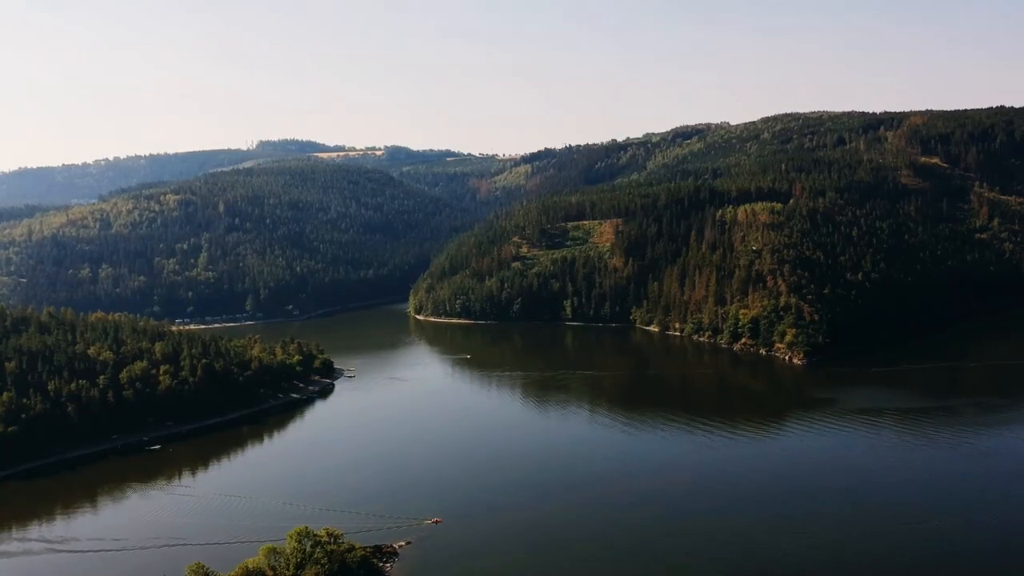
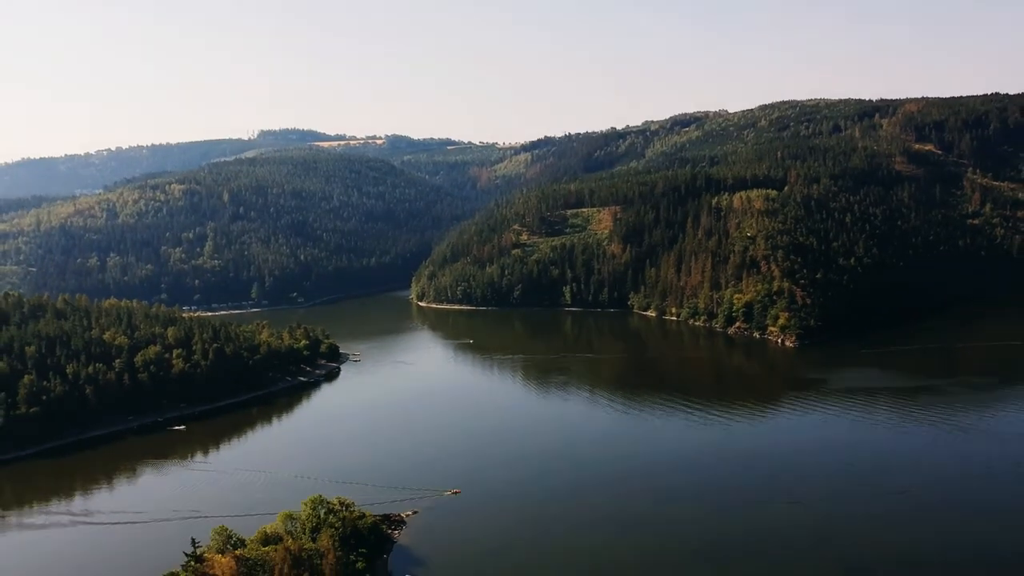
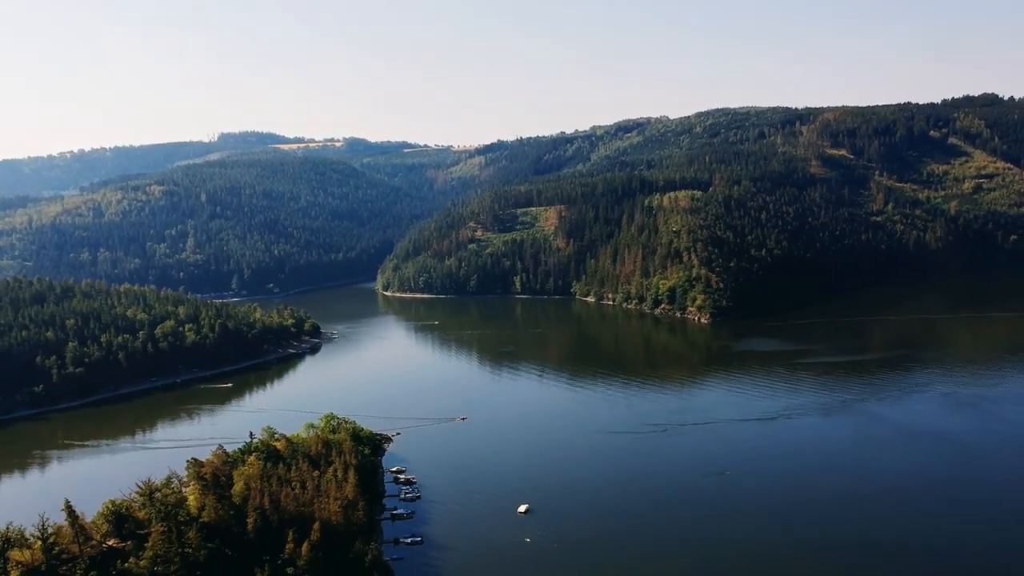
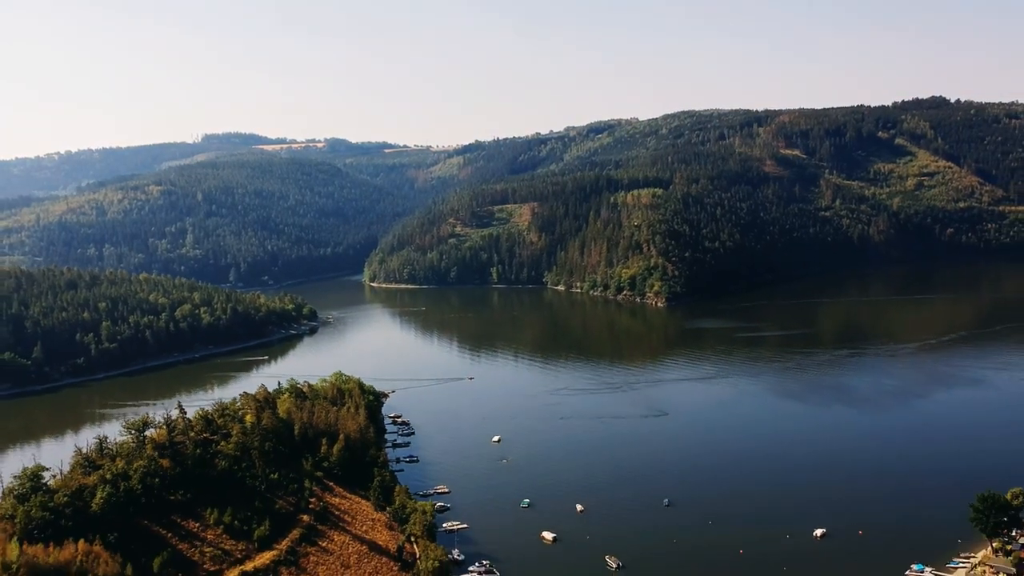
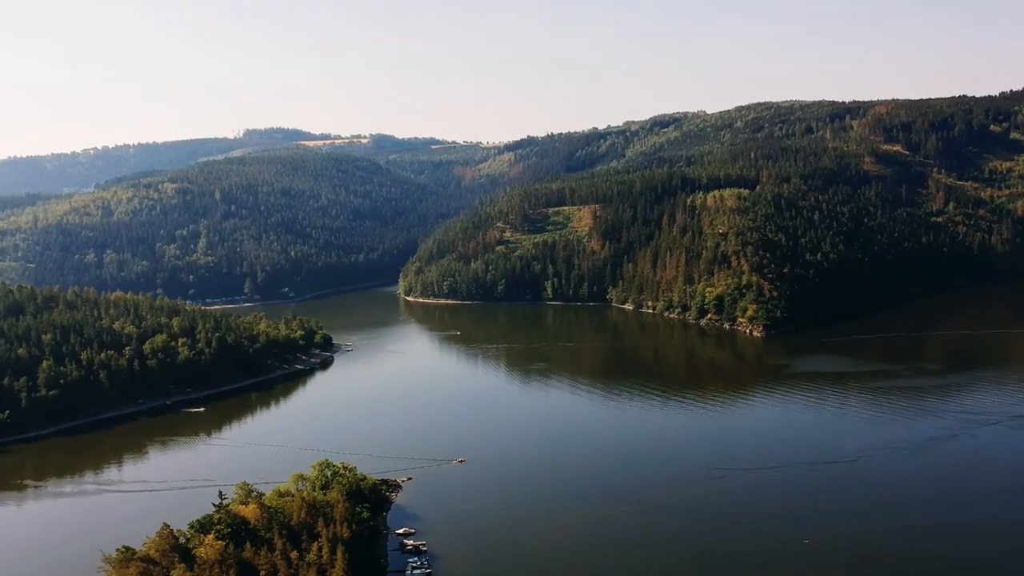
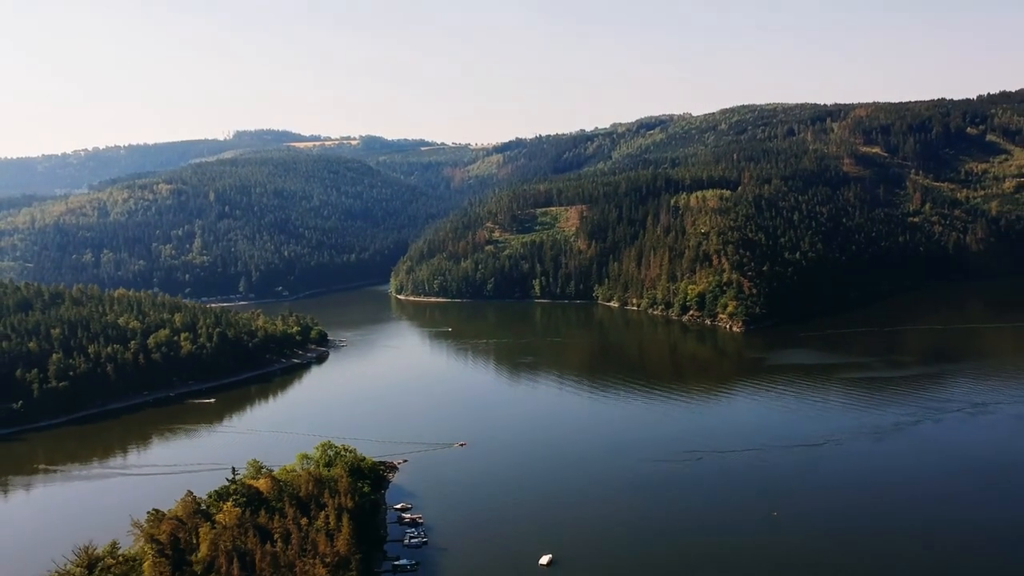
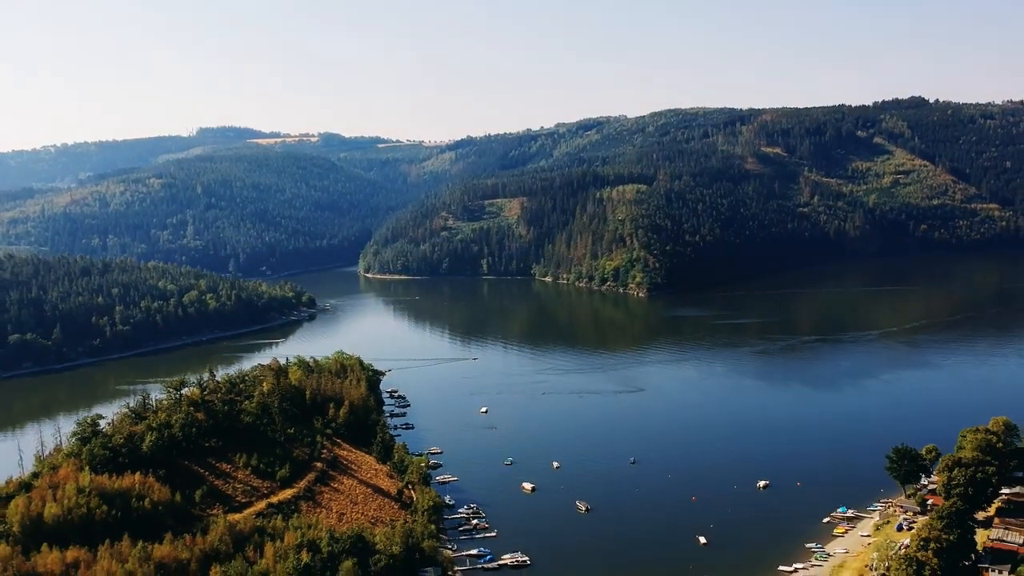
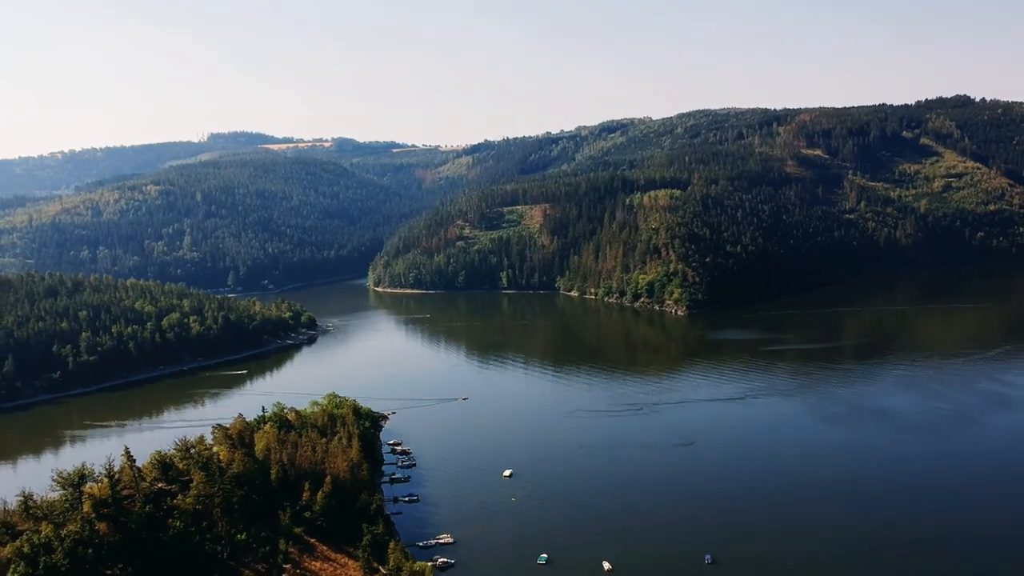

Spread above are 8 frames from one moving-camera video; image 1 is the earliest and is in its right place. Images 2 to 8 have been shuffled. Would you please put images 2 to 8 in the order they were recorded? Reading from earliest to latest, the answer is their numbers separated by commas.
2, 5, 6, 3, 8, 4, 7
